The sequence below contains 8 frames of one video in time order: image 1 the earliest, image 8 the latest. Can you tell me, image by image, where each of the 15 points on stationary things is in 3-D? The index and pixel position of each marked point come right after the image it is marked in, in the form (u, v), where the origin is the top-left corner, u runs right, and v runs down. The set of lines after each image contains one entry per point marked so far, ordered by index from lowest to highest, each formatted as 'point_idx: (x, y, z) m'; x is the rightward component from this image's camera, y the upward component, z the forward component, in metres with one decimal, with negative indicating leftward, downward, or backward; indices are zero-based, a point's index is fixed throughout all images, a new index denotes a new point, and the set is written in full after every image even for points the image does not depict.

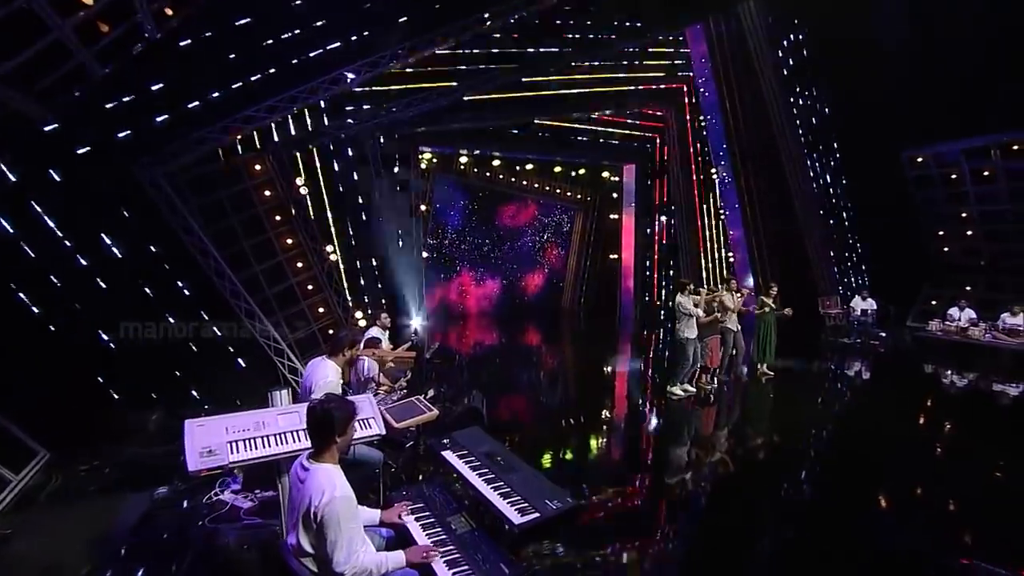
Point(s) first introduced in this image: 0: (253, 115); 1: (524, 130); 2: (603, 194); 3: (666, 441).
0: (-3.2, +2.1, +6.3) m
1: (+0.1, +3.7, +12.0) m
2: (+2.6, +2.8, +14.7) m
3: (+1.9, -1.8, +6.4) m
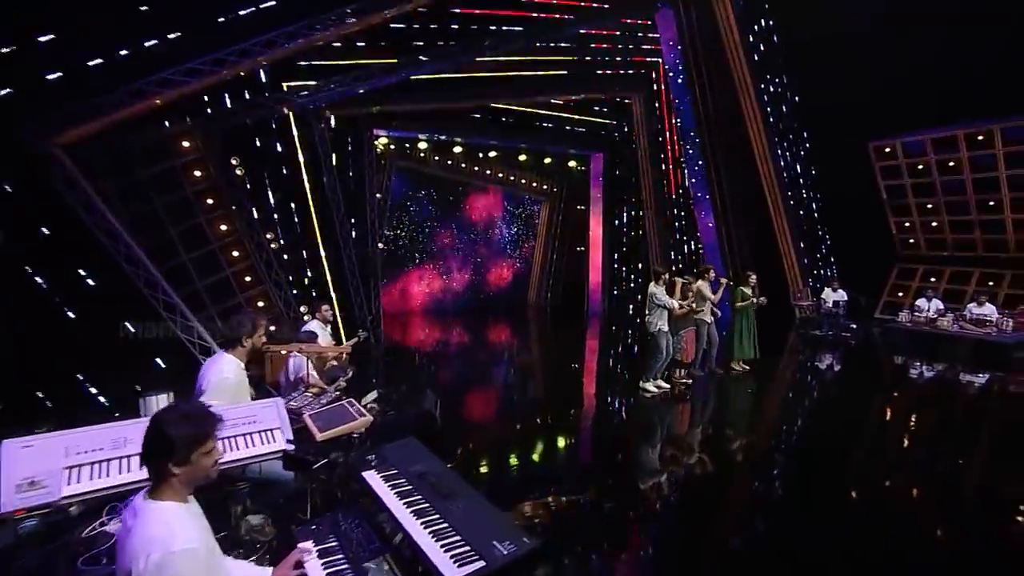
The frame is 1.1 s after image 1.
0: (-3.7, +2.2, +5.5) m
1: (-0.7, +3.9, +11.4) m
2: (+1.6, +3.0, +14.2) m
3: (+1.5, -1.7, +6.0) m
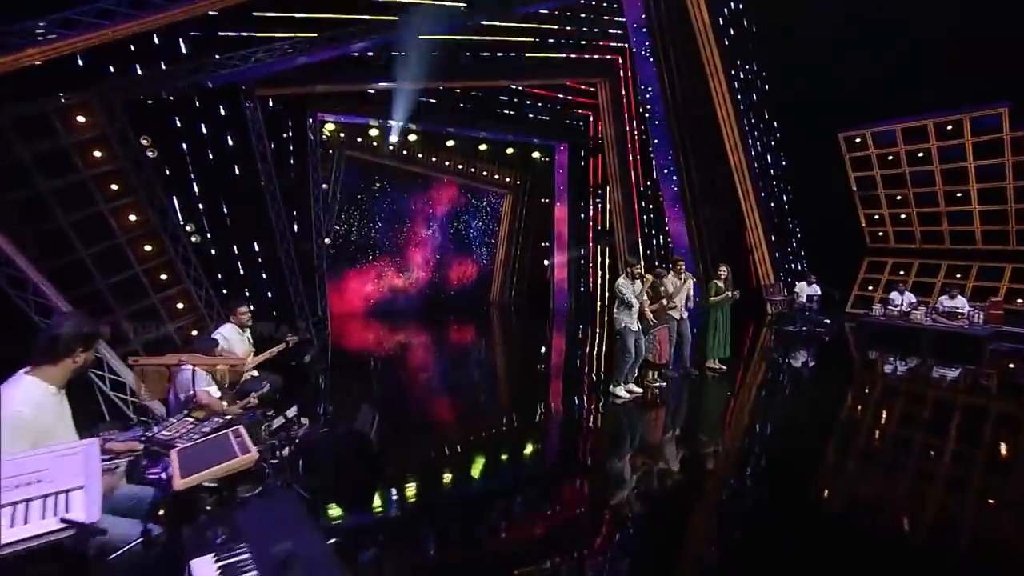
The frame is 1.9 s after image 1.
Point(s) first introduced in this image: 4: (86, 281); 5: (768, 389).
0: (-4.1, +2.3, +4.5) m
1: (-1.5, +3.9, +10.6) m
2: (+0.6, +3.0, +13.6) m
3: (+1.0, -1.6, +5.3) m
4: (-4.9, +0.1, +5.9) m
5: (+3.7, -1.4, +7.5) m
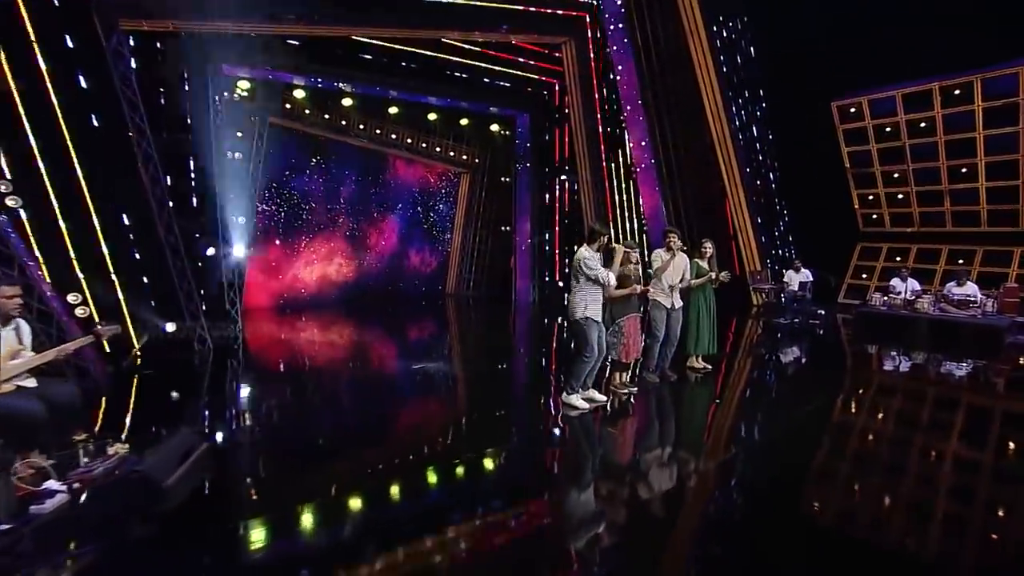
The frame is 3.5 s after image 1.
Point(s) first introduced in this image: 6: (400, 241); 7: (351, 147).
0: (-4.8, +2.4, +2.9) m
1: (-2.4, +4.1, +9.0) m
2: (-0.4, +3.3, +12.1) m
3: (+0.4, -1.4, +3.9) m
4: (-5.6, +0.3, +4.3) m
5: (+3.0, -1.2, +6.2) m
6: (-2.4, +1.1, +11.8) m
7: (-3.3, +2.9, +10.6) m
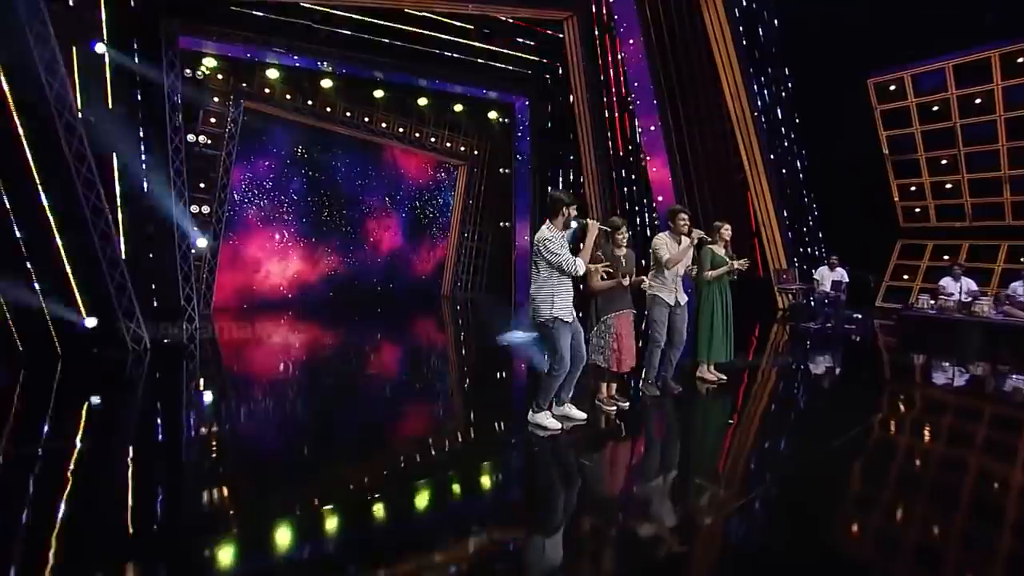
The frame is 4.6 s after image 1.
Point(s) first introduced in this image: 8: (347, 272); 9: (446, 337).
0: (-5.1, +2.6, +2.2) m
1: (-2.5, +4.1, +8.2) m
2: (-0.4, +3.2, +11.2) m
3: (0.0, -1.3, +2.9) m
4: (-5.9, +0.4, +3.6) m
5: (+2.7, -1.1, +5.1) m
6: (-2.5, +1.1, +10.9) m
7: (-3.3, +2.9, +9.8) m
8: (-3.4, +0.3, +10.3) m
9: (-1.1, -0.8, +8.4) m
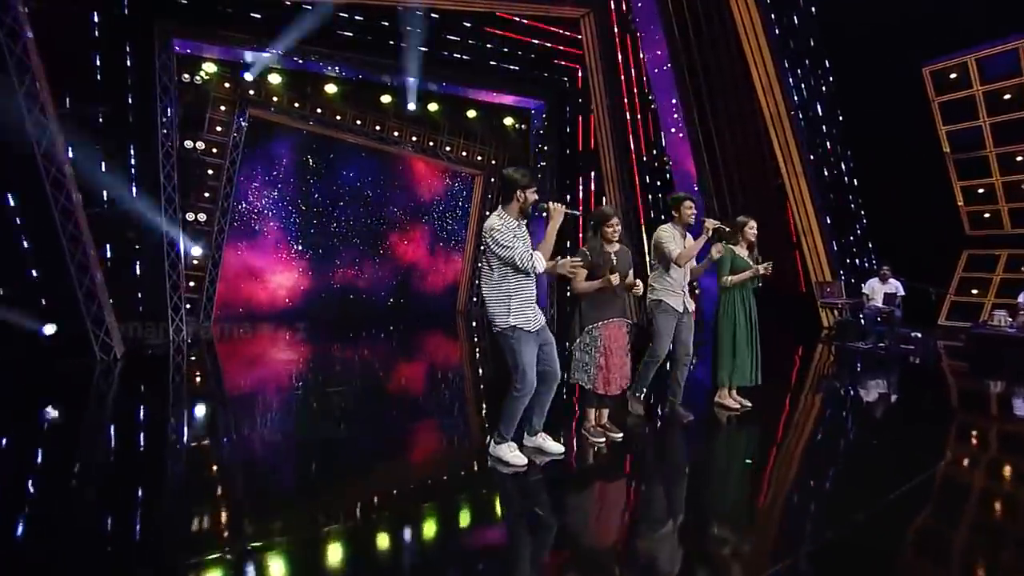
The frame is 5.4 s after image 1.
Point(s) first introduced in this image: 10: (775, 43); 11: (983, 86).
0: (-5.5, +2.6, +2.0) m
1: (-2.4, +4.0, +7.9) m
2: (-0.1, +2.9, +10.7) m
3: (-0.3, -1.3, +2.2) m
4: (-6.2, +0.4, +3.4) m
5: (+2.6, -1.2, +4.2) m
6: (-2.1, +0.8, +10.5) m
7: (-3.1, +2.7, +9.5) m
8: (-3.1, 0.0, +9.9) m
9: (-1.0, -1.0, +7.8) m
10: (+4.1, +3.8, +7.9) m
11: (+7.1, +3.0, +7.8) m
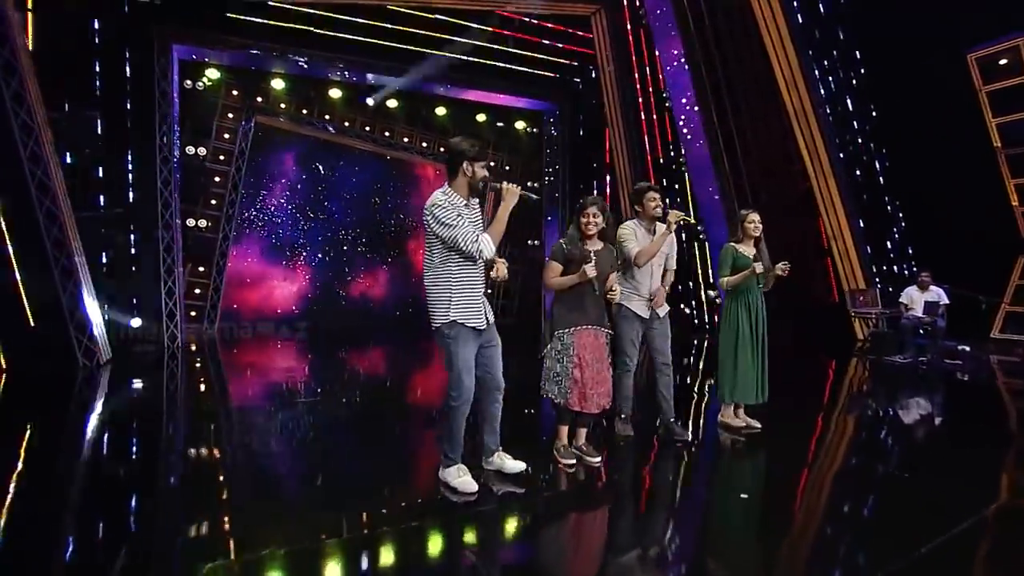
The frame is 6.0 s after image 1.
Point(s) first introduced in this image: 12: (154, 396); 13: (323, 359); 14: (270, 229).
0: (-5.7, +2.7, +2.1) m
1: (-2.3, +3.9, +7.8) m
2: (+0.2, +2.8, +10.4) m
3: (-0.6, -1.3, +1.8) m
4: (-6.4, +0.4, +3.4) m
5: (+2.4, -1.2, +3.6) m
6: (-1.9, +0.7, +10.2) m
7: (-2.9, +2.5, +9.4) m
8: (-2.9, -0.1, +9.7) m
9: (-0.9, -1.1, +7.5) m
10: (+4.1, +3.7, +7.3) m
11: (+7.2, +2.9, +7.1) m
12: (-3.5, -1.1, +5.0) m
13: (-2.9, -1.0, +7.7) m
14: (-4.3, +1.0, +8.9) m
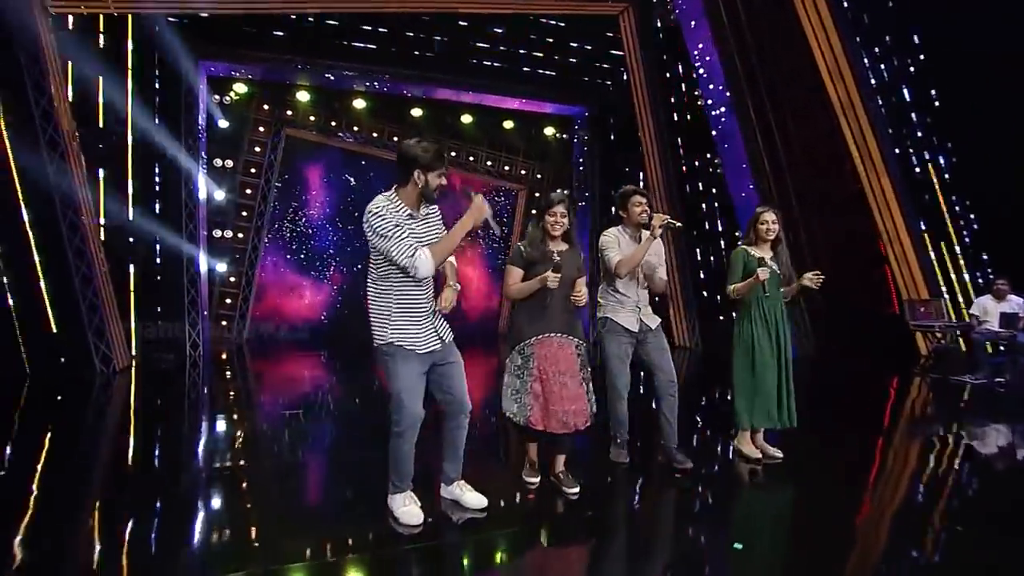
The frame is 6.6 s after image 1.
0: (-6.0, +2.7, +2.4) m
1: (-1.9, +3.7, +7.8) m
2: (+0.8, +2.6, +10.1) m
3: (-0.9, -1.3, +1.6) m
4: (-6.5, +0.4, +3.8) m
5: (+2.3, -1.3, +3.0) m
6: (-1.3, +0.5, +10.1) m
7: (-2.4, +2.3, +9.4) m
8: (-2.4, -0.3, +9.7) m
9: (-0.6, -1.3, +7.2) m
10: (+4.4, +3.5, +6.7) m
11: (+7.4, +2.8, +6.1) m
12: (-3.5, -1.1, +5.0) m
13: (-2.5, -1.2, +7.6) m
14: (-3.8, +0.9, +9.0) m
